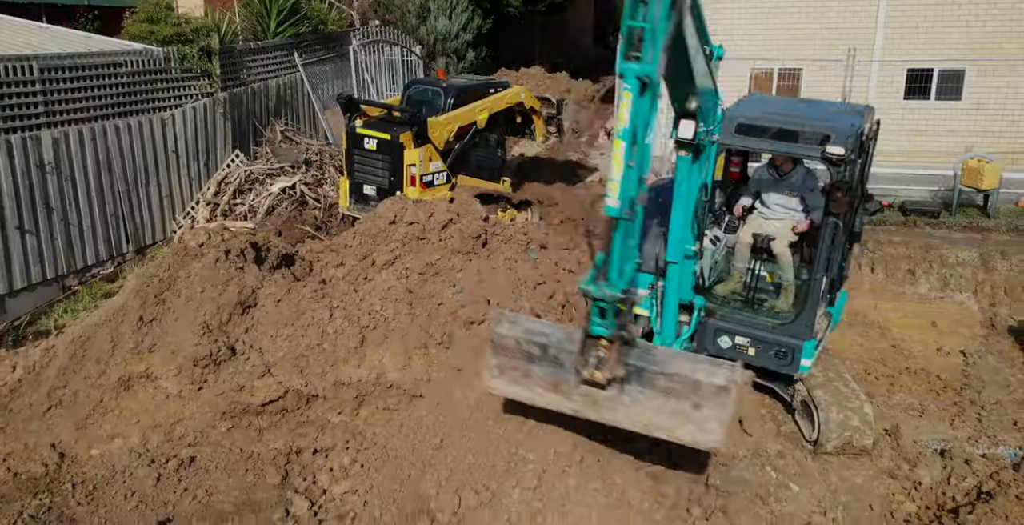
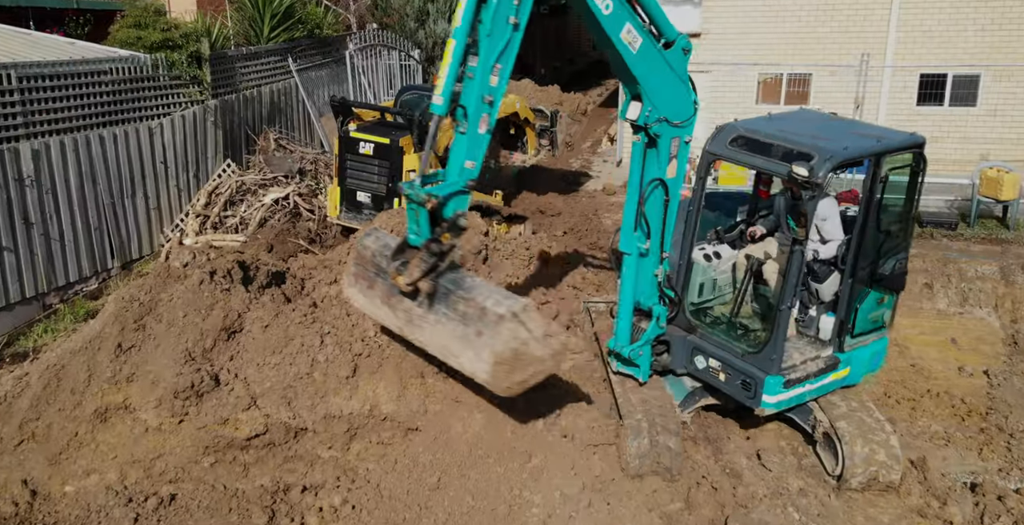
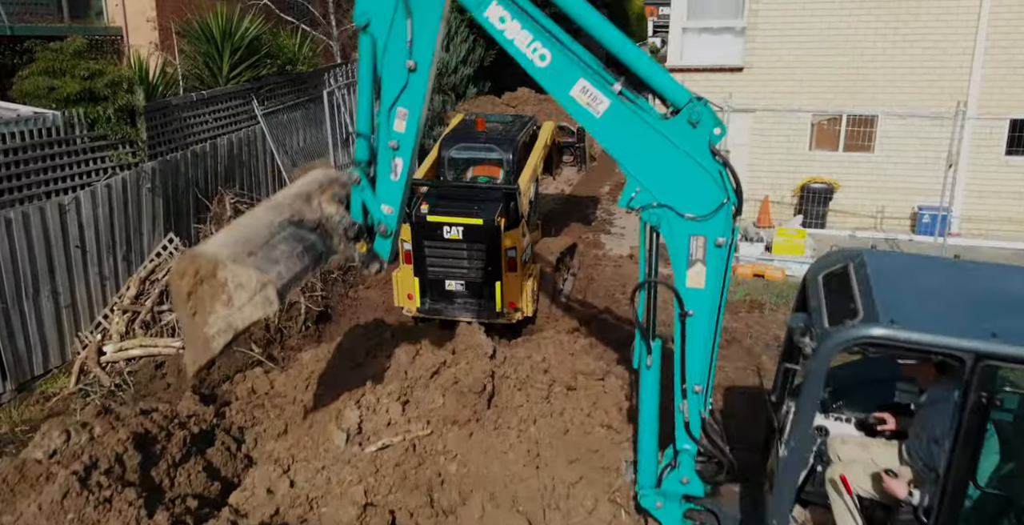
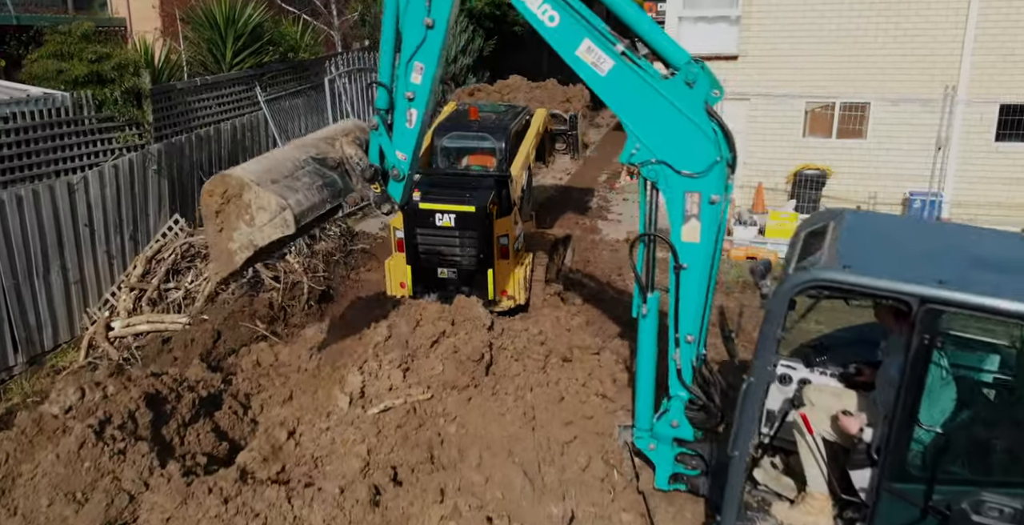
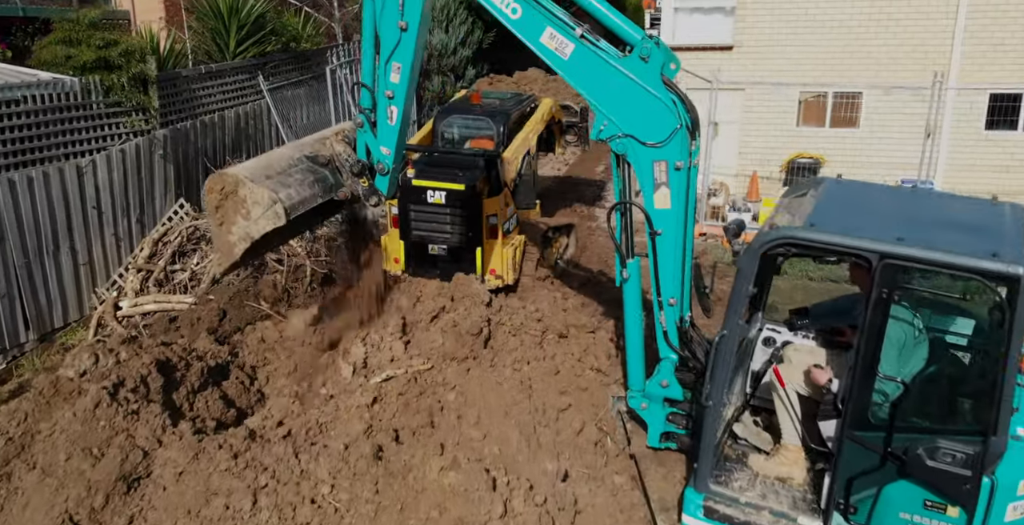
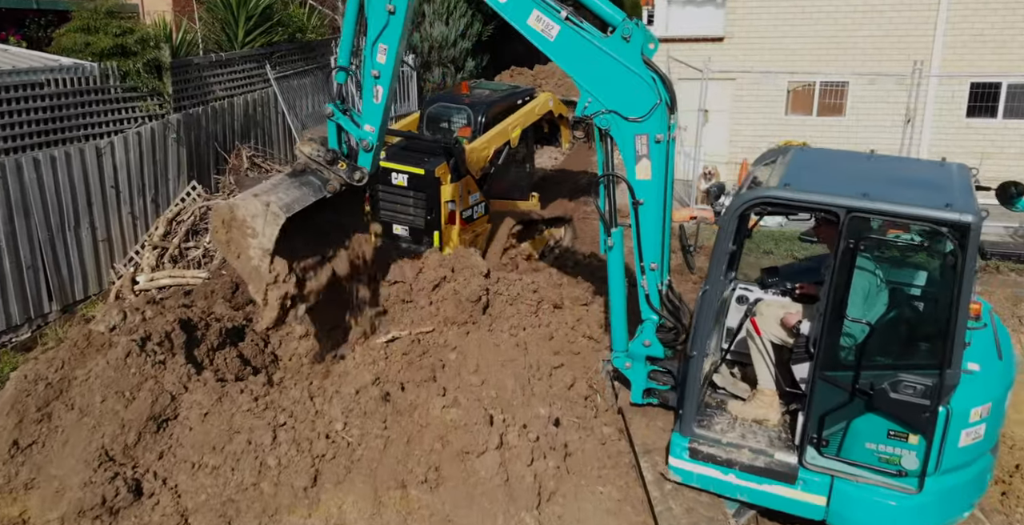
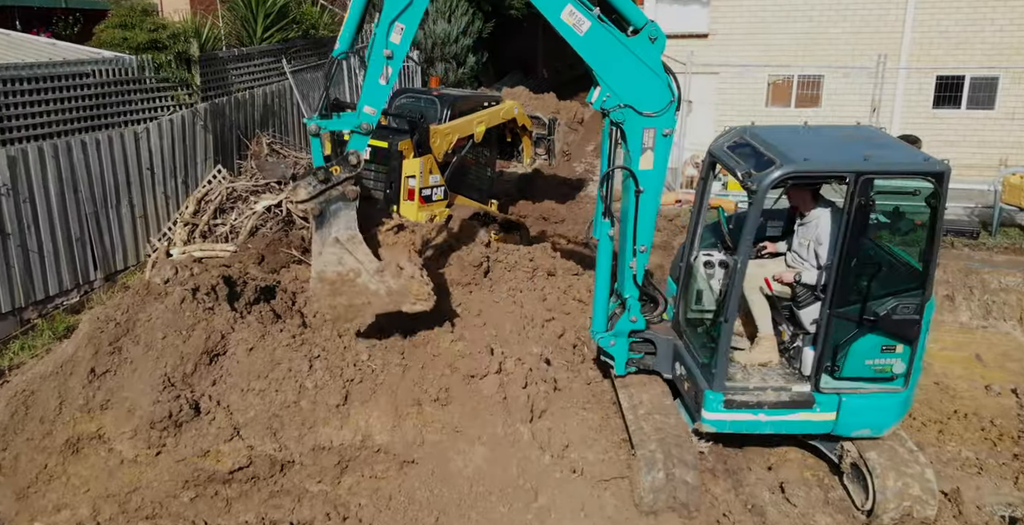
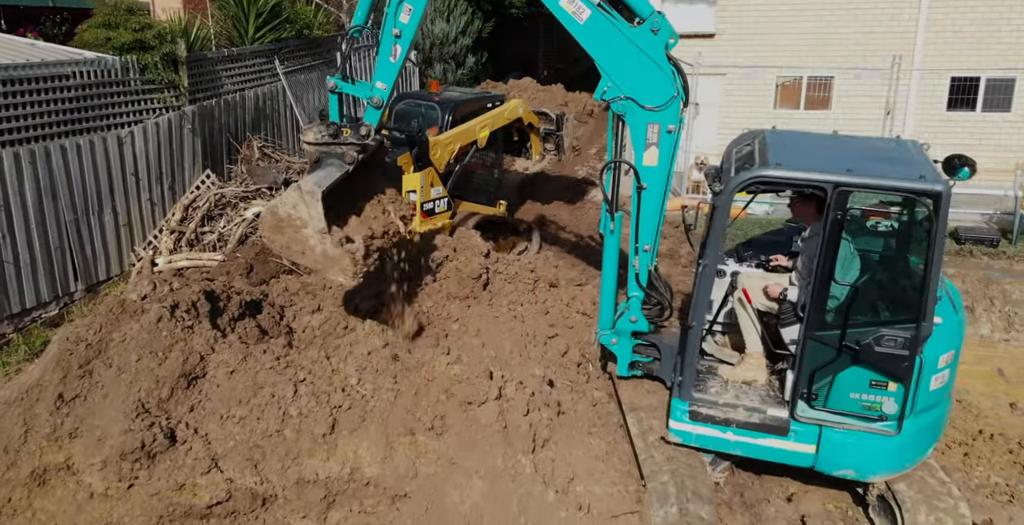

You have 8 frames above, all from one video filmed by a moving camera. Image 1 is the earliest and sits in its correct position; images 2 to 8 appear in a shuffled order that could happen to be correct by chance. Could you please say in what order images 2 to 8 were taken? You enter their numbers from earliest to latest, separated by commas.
2, 7, 8, 6, 5, 4, 3
